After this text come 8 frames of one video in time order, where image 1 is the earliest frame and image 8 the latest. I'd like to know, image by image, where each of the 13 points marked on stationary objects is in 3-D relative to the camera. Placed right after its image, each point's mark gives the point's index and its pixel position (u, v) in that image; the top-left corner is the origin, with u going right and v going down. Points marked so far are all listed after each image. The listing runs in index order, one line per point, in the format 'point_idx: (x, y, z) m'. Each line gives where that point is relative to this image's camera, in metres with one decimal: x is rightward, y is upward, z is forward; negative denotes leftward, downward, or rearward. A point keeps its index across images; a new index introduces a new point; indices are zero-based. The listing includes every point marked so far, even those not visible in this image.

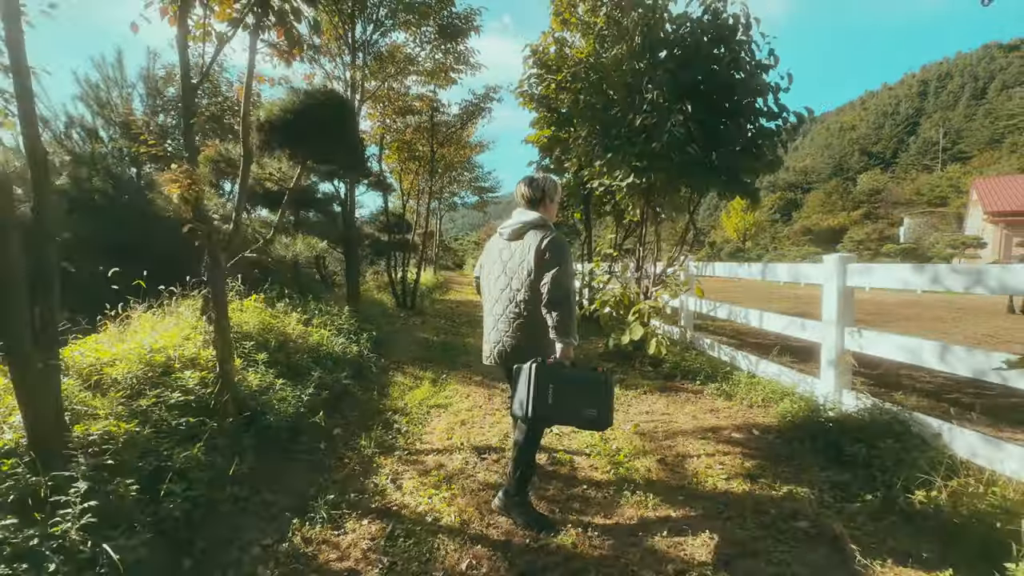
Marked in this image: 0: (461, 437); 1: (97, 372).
0: (-0.4, -1.1, +3.4) m
1: (-2.4, -0.5, +2.7) m
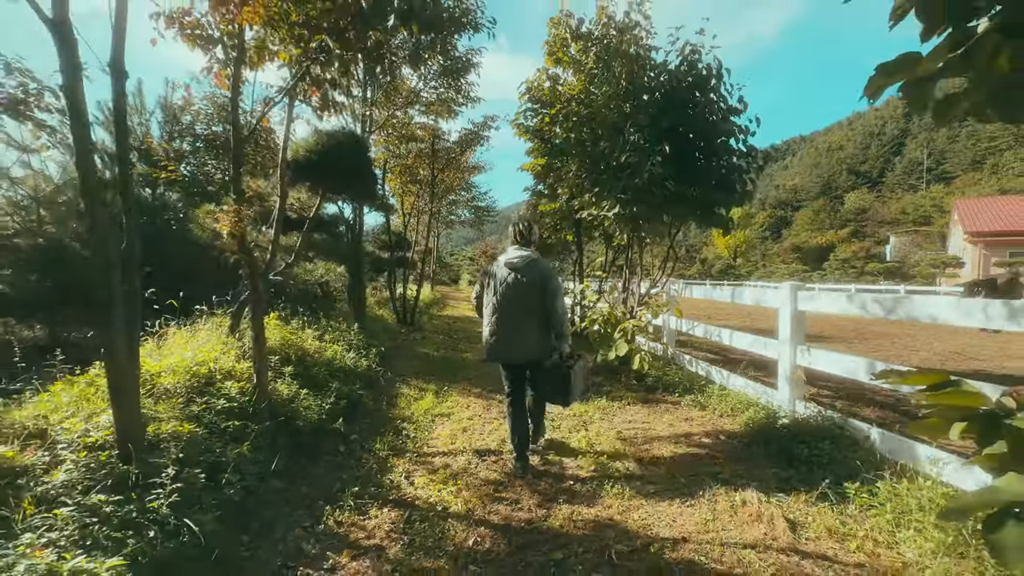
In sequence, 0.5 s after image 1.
0: (-0.4, -1.3, +3.9) m
1: (-2.5, -0.6, +3.1) m
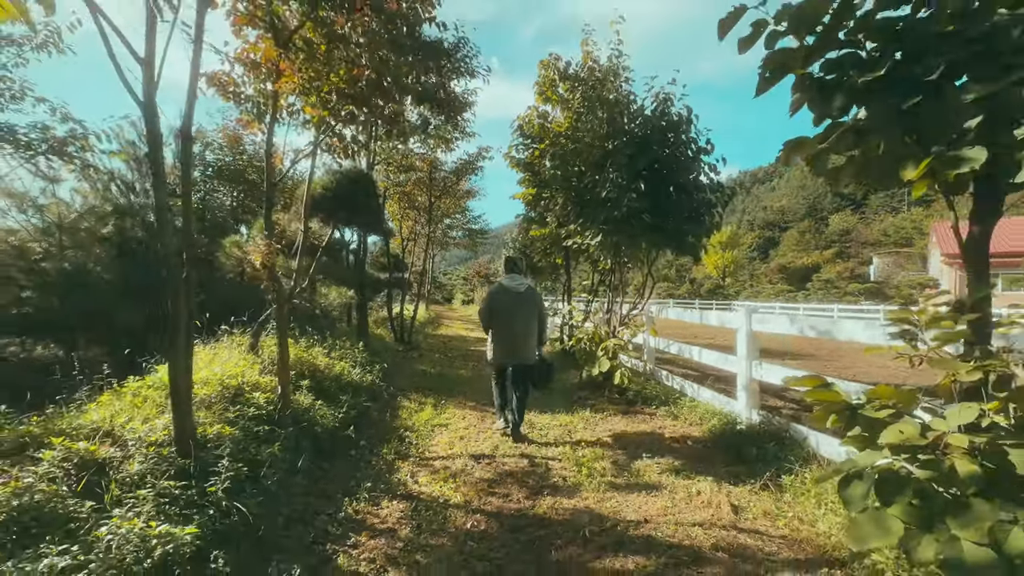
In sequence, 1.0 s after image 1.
0: (-0.5, -1.5, +4.4) m
1: (-2.5, -0.8, +3.6) m
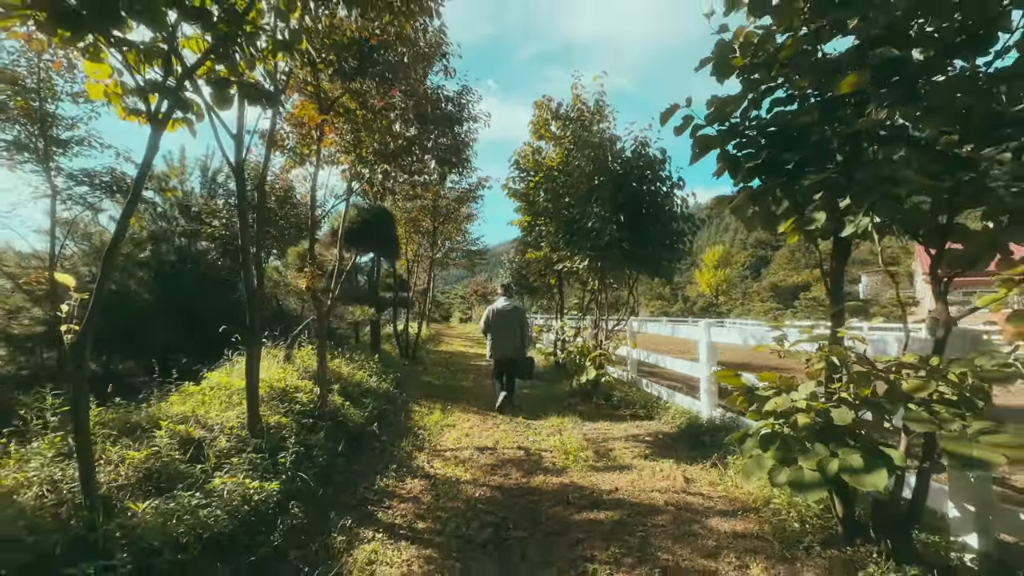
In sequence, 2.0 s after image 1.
0: (-0.5, -1.7, +5.1) m
1: (-2.5, -1.0, +4.4) m
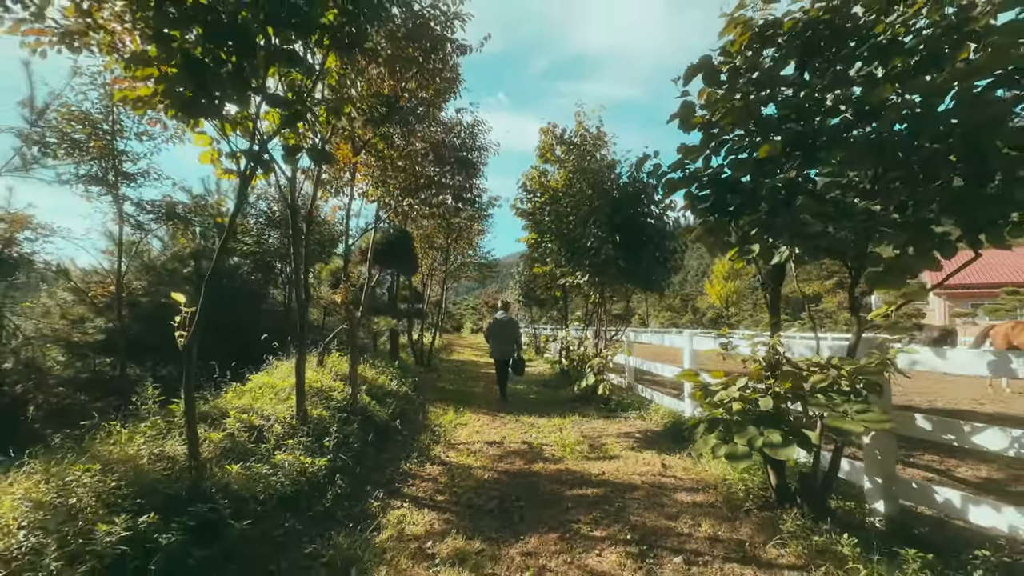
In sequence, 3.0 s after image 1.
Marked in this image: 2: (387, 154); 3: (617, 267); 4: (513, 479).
0: (-0.4, -1.9, +5.8) m
1: (-2.5, -1.1, +5.2) m
2: (-1.5, +1.6, +5.5) m
3: (+1.7, +0.3, +7.6) m
4: (0.0, -1.8, +4.4) m
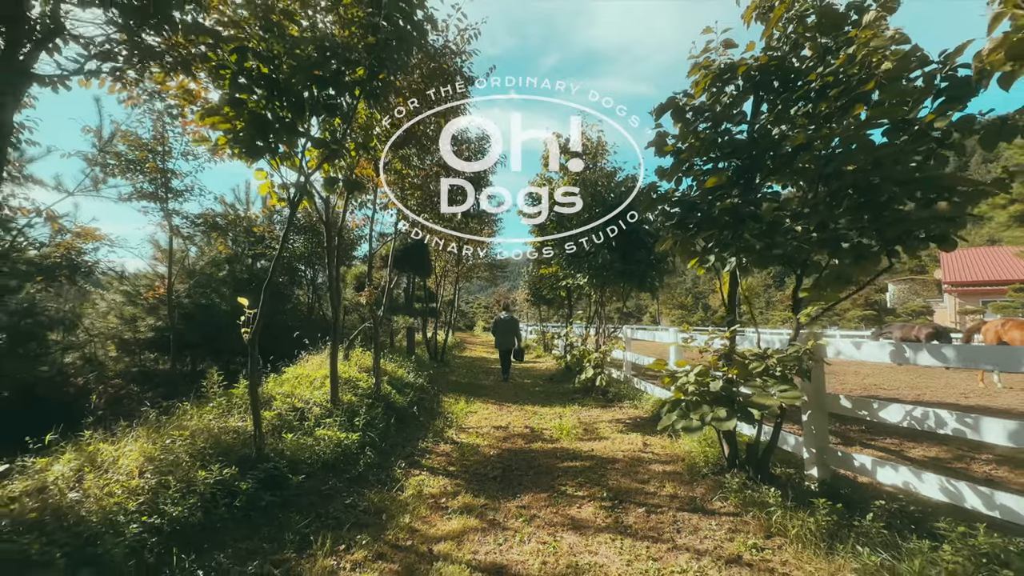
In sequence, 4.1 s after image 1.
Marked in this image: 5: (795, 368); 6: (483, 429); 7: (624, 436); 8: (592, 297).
0: (-0.4, -1.9, +6.6) m
1: (-2.4, -1.2, +6.0) m
2: (-1.5, +1.6, +6.3) m
3: (+1.8, +0.3, +8.2) m
4: (0.0, -1.8, +5.1) m
5: (+2.3, -0.7, +3.8) m
6: (-0.4, -1.9, +6.2) m
7: (+1.3, -1.8, +5.5) m
8: (+1.6, -0.2, +9.5) m
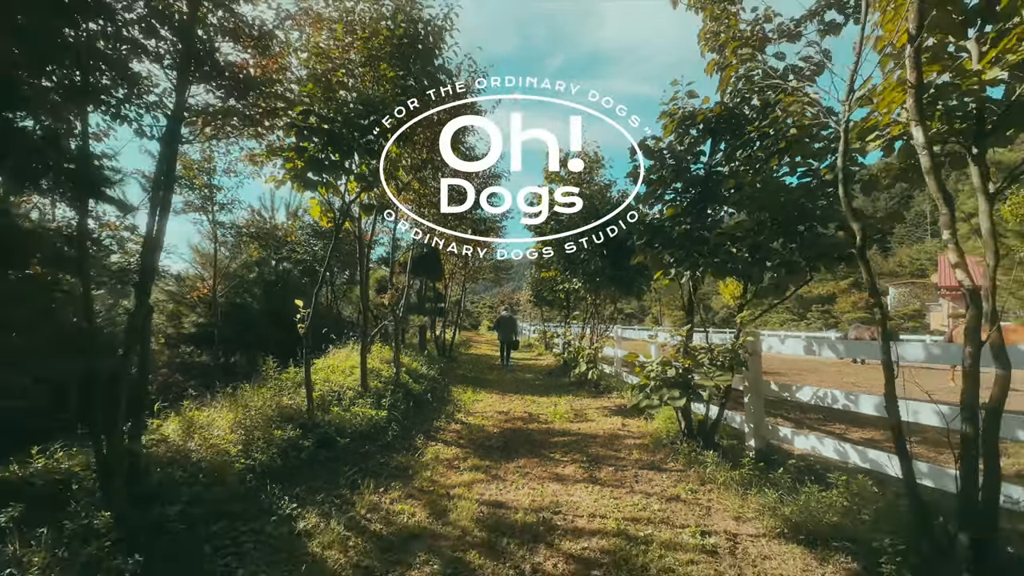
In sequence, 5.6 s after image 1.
0: (-0.4, -2.0, +7.6) m
1: (-2.4, -1.2, +7.0) m
2: (-1.4, +1.5, +7.3) m
3: (+1.9, +0.3, +9.2) m
4: (0.0, -1.9, +6.1) m
5: (+2.3, -0.7, +4.7) m
6: (-0.4, -2.0, +7.2) m
7: (+1.3, -1.8, +6.5) m
8: (+1.7, -0.3, +10.5) m
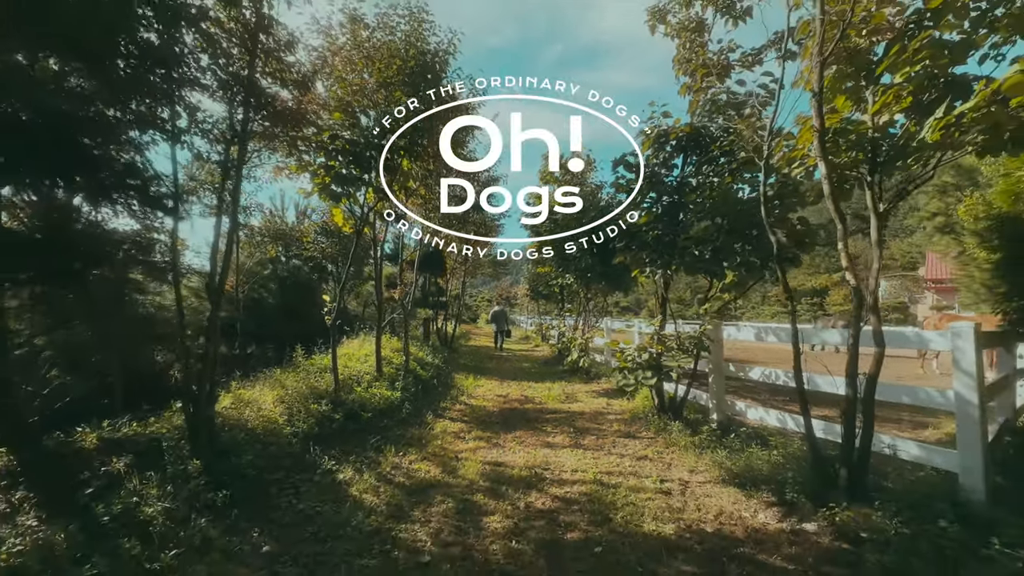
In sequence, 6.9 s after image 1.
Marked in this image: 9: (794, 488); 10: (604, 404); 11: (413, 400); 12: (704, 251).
0: (-0.4, -1.9, +8.4) m
1: (-2.5, -1.2, +7.8) m
2: (-1.5, +1.6, +8.1) m
3: (+1.8, +0.4, +10.0) m
4: (0.0, -1.8, +6.9) m
5: (+2.2, -0.7, +5.5) m
6: (-0.4, -1.9, +8.0) m
7: (+1.3, -1.8, +7.3) m
8: (+1.6, -0.2, +11.3) m
9: (+2.1, -1.5, +3.5) m
10: (+1.4, -1.7, +6.9) m
11: (-1.5, -1.7, +6.9) m
12: (+2.3, +0.5, +5.5) m
